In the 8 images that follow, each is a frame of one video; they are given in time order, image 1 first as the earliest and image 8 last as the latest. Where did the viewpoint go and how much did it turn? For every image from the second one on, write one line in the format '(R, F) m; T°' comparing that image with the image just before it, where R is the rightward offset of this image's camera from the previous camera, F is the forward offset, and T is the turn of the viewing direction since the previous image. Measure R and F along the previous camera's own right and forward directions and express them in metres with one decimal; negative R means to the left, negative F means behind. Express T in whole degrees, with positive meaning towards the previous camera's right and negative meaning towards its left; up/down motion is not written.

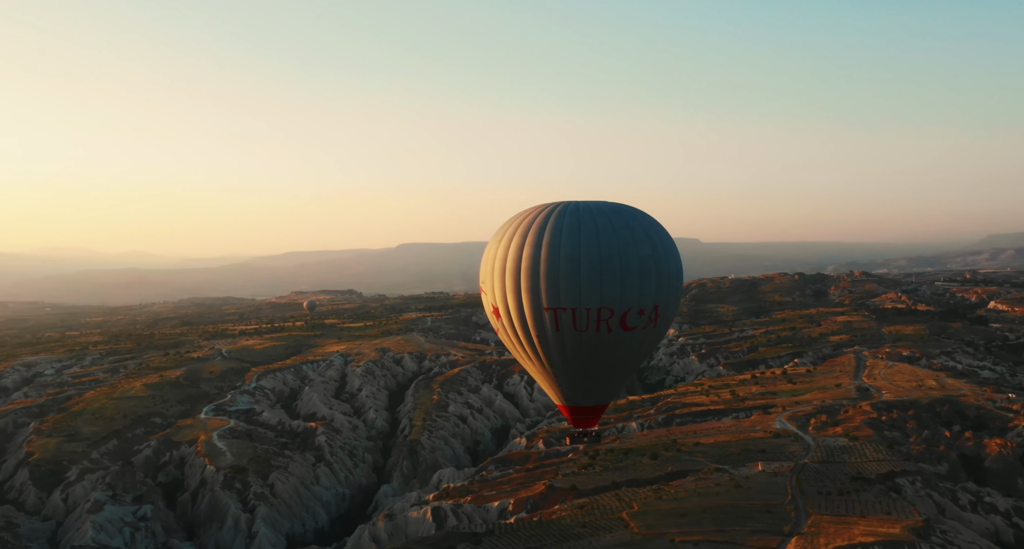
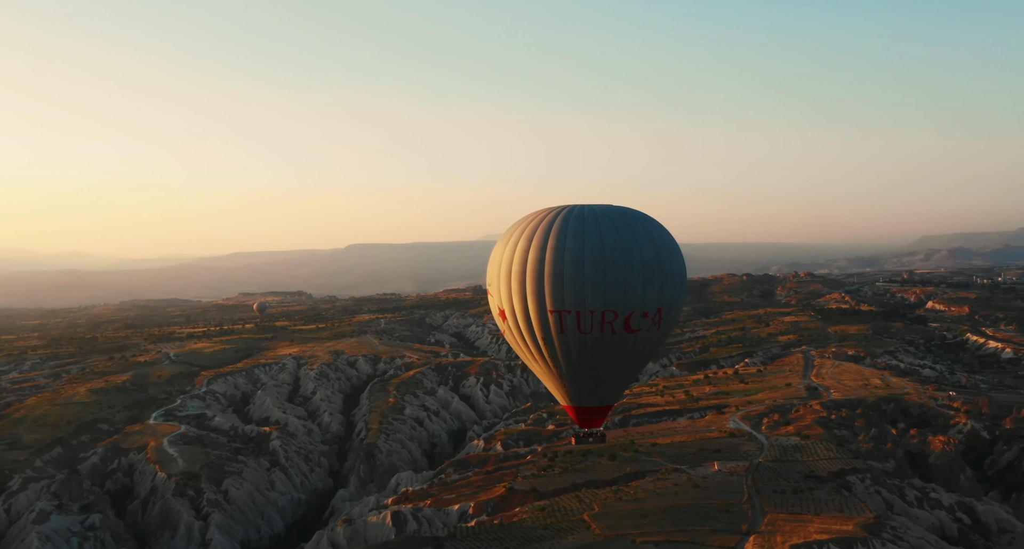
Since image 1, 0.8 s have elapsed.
(-1.1, -0.2) m; +4°
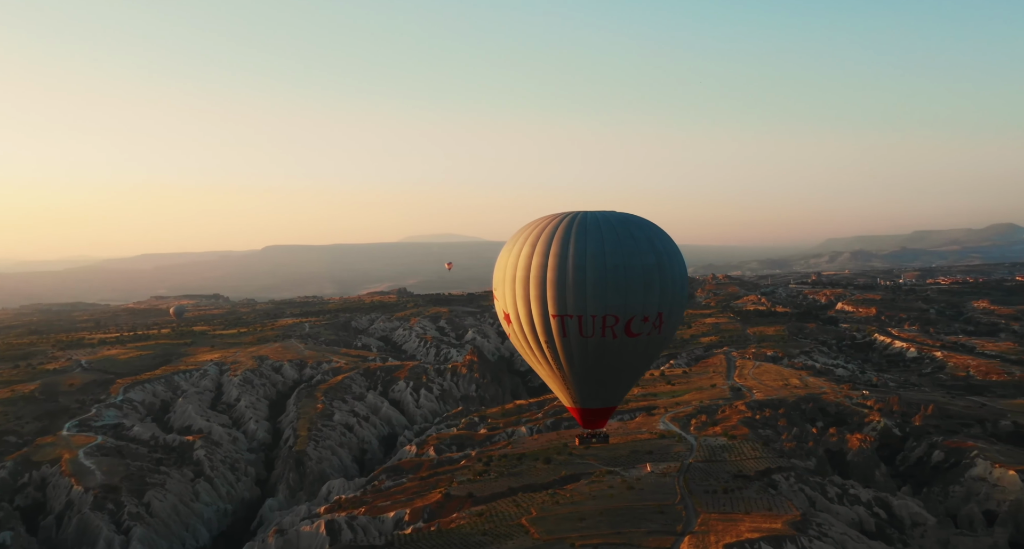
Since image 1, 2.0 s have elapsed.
(-1.6, -0.1) m; +6°
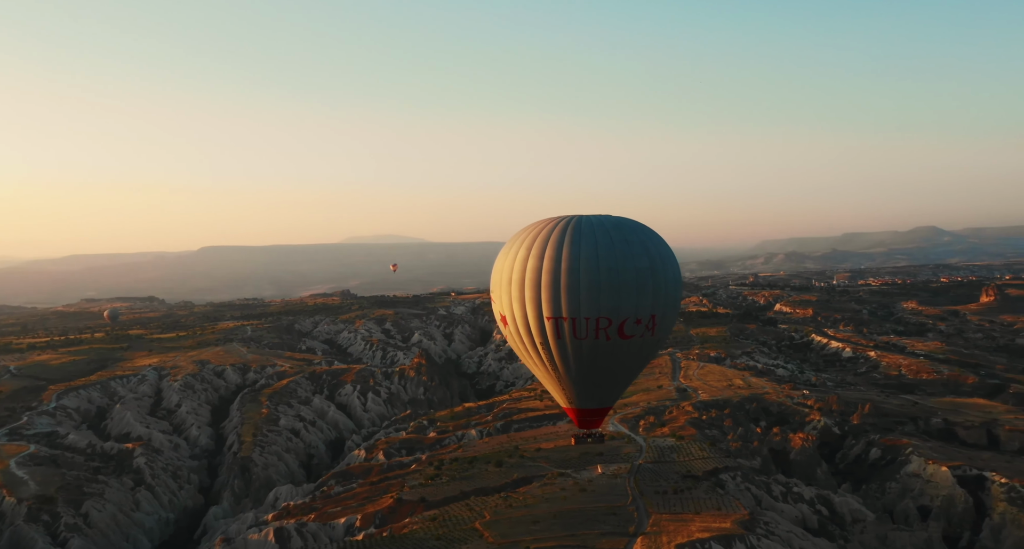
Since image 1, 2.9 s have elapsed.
(-1.1, 0.0) m; +4°
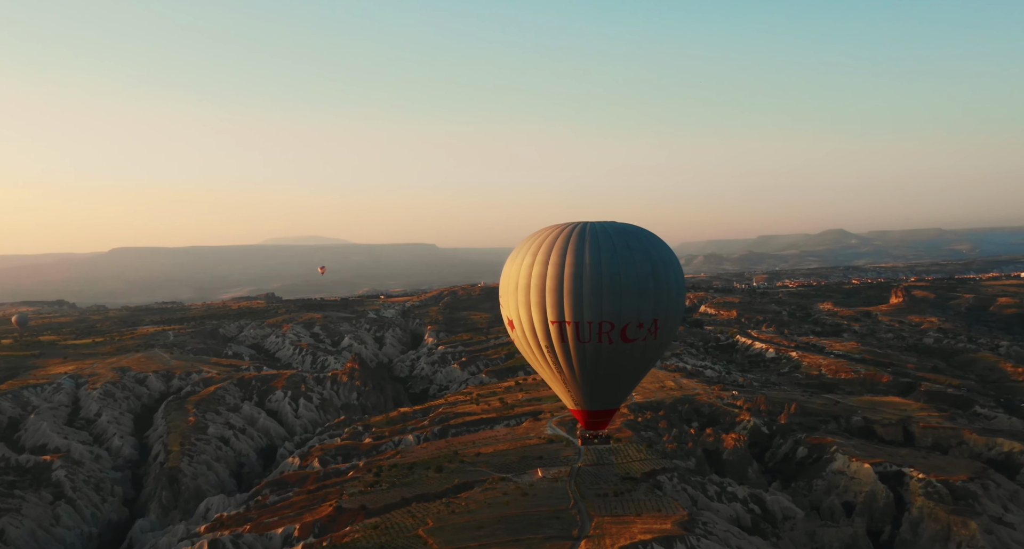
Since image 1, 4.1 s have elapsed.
(-1.7, +0.1) m; +6°
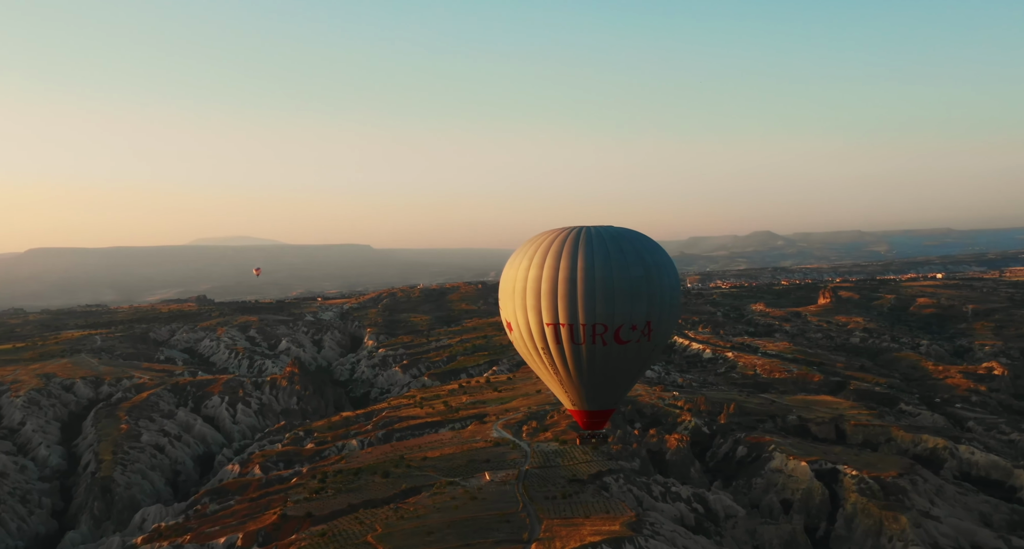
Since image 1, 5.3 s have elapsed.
(-1.3, +0.2) m; +5°
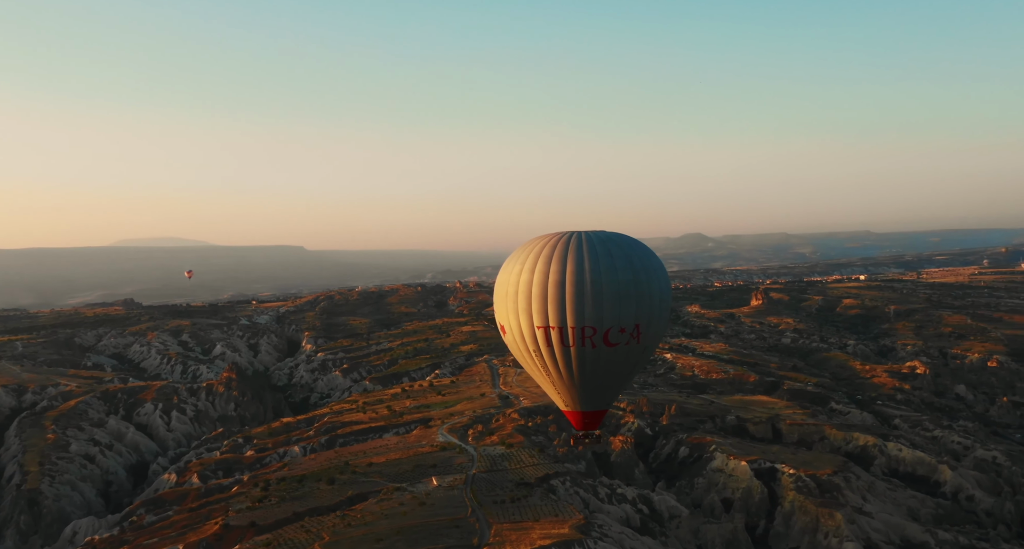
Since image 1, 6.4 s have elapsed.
(-1.2, +0.3) m; +5°
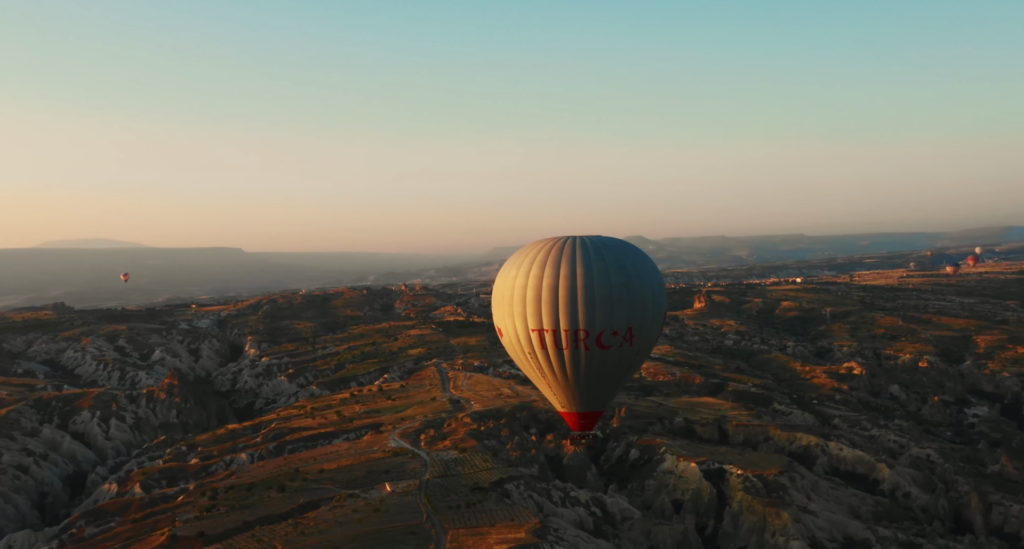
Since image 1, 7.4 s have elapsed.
(-1.1, +0.4) m; +4°
